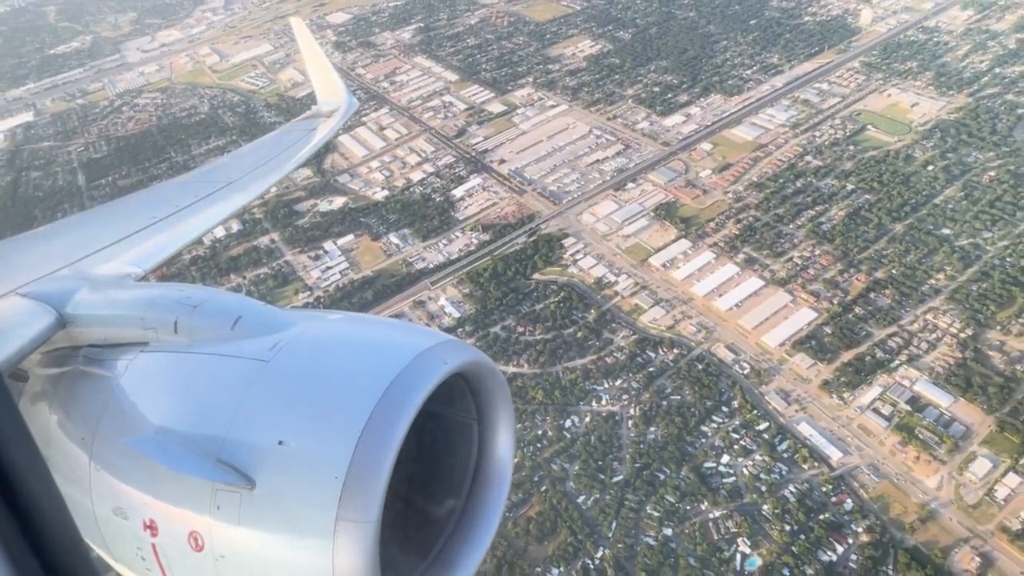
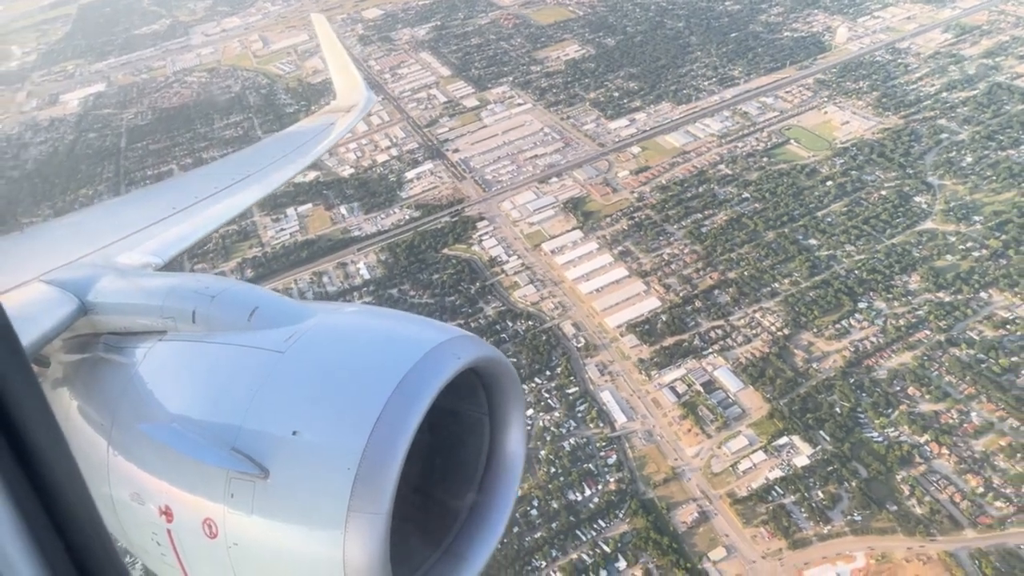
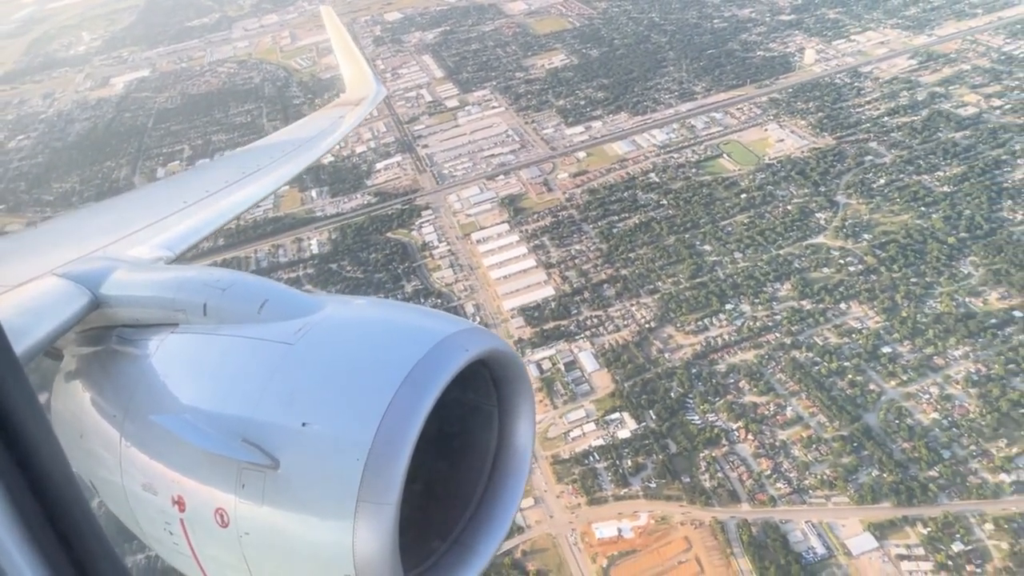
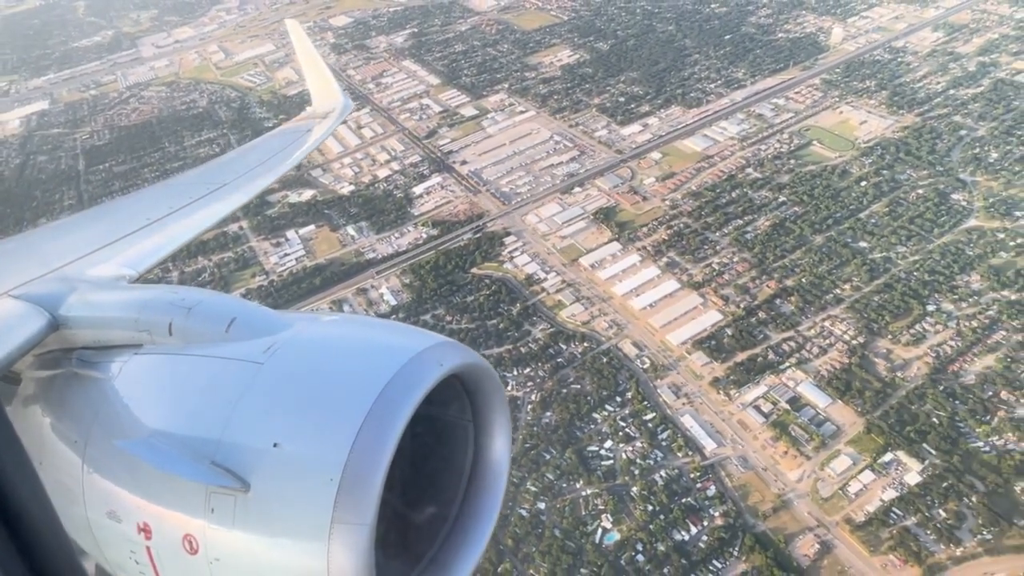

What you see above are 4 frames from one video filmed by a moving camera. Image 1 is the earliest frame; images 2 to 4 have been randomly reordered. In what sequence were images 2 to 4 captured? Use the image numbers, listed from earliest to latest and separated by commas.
4, 2, 3
